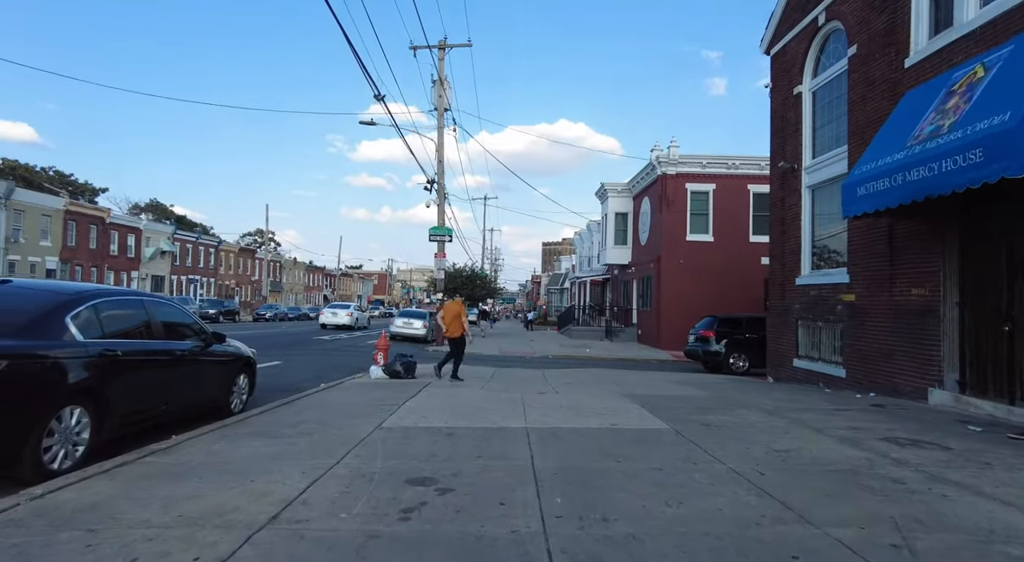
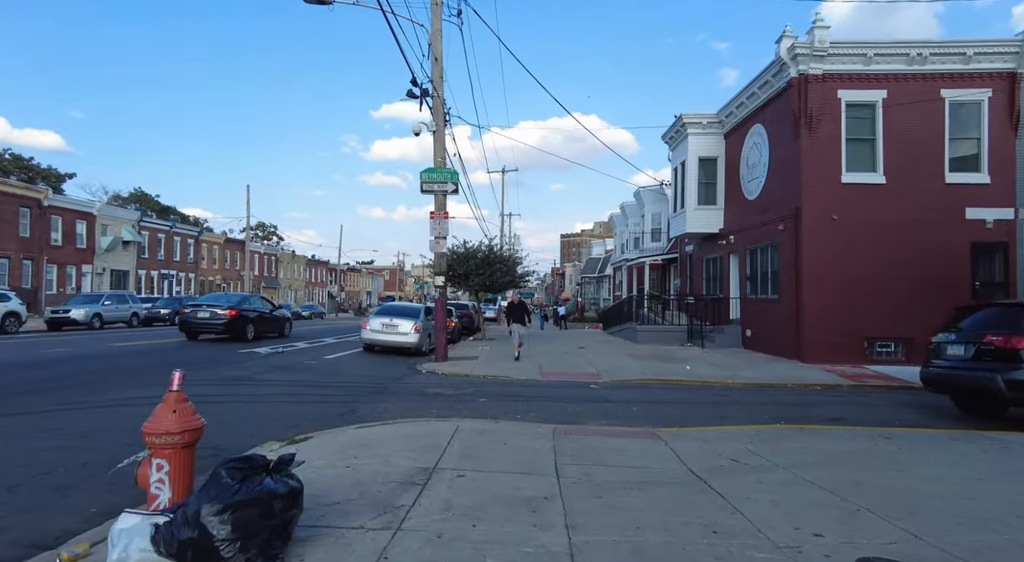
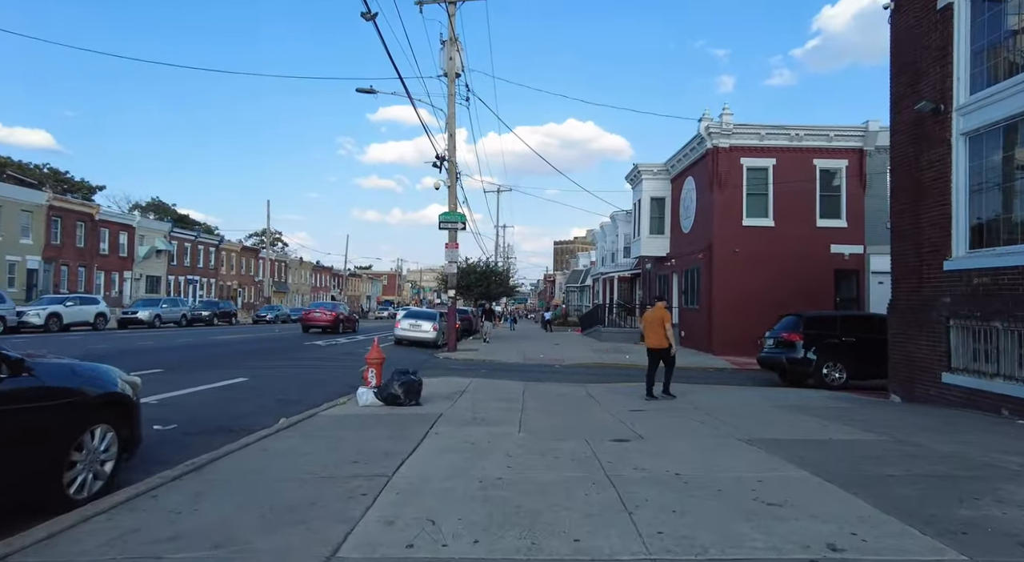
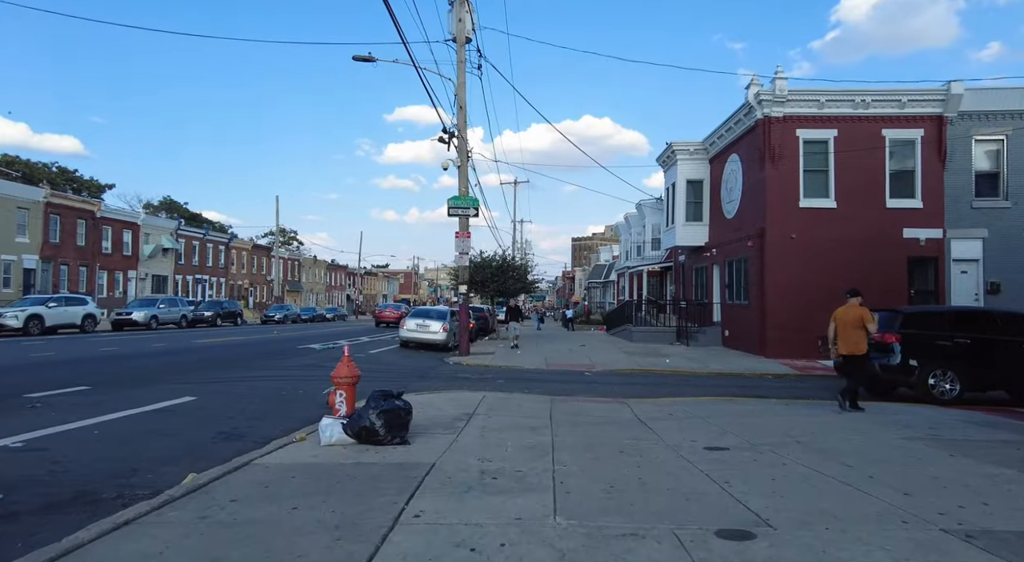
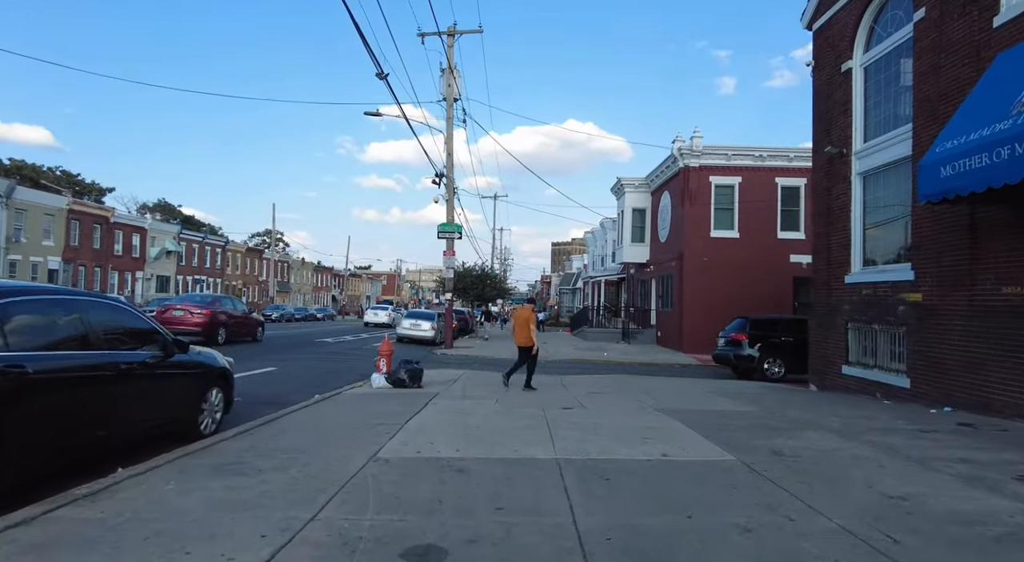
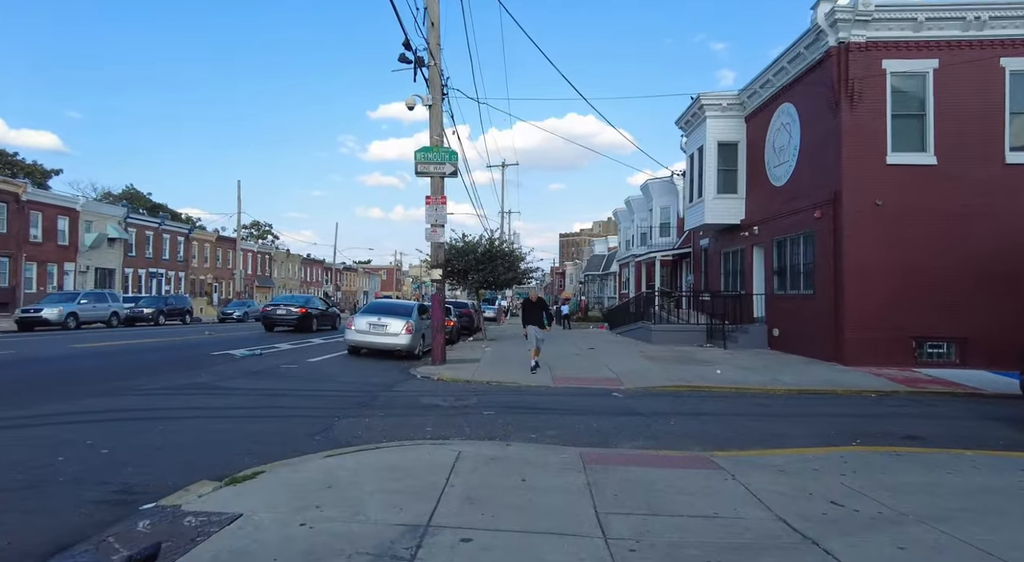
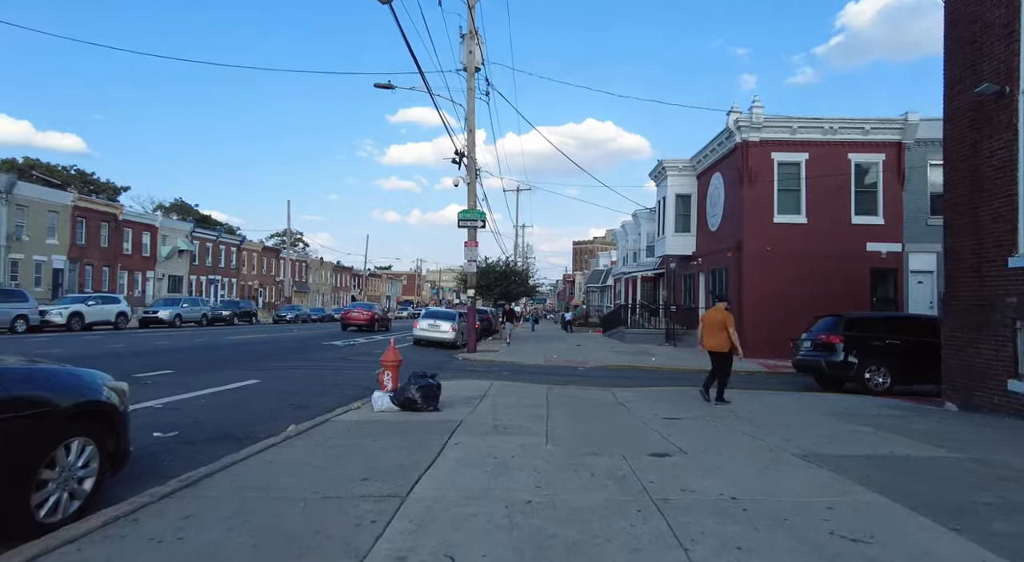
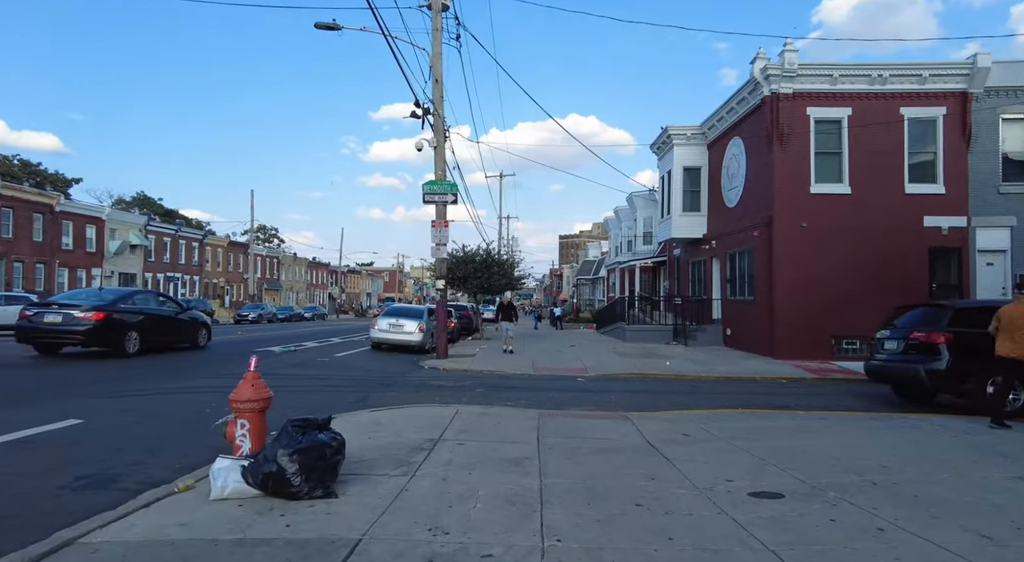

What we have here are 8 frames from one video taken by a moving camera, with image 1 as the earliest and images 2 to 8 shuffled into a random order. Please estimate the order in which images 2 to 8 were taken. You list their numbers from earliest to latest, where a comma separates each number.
5, 3, 7, 4, 8, 2, 6
